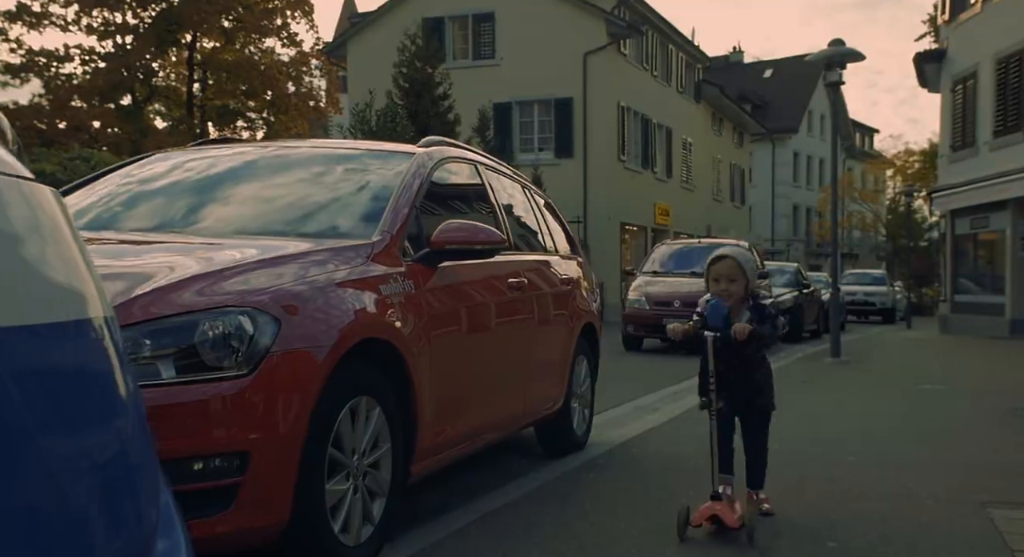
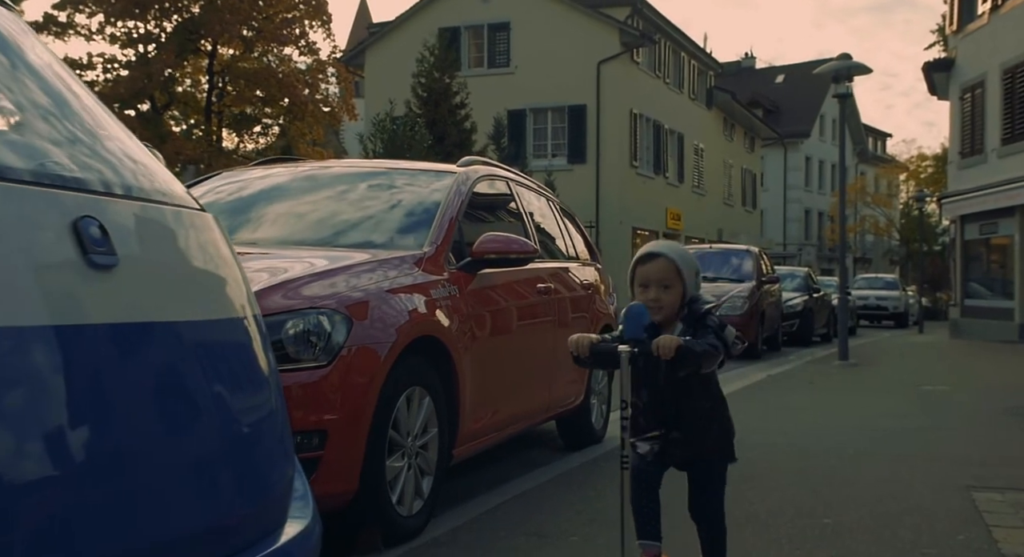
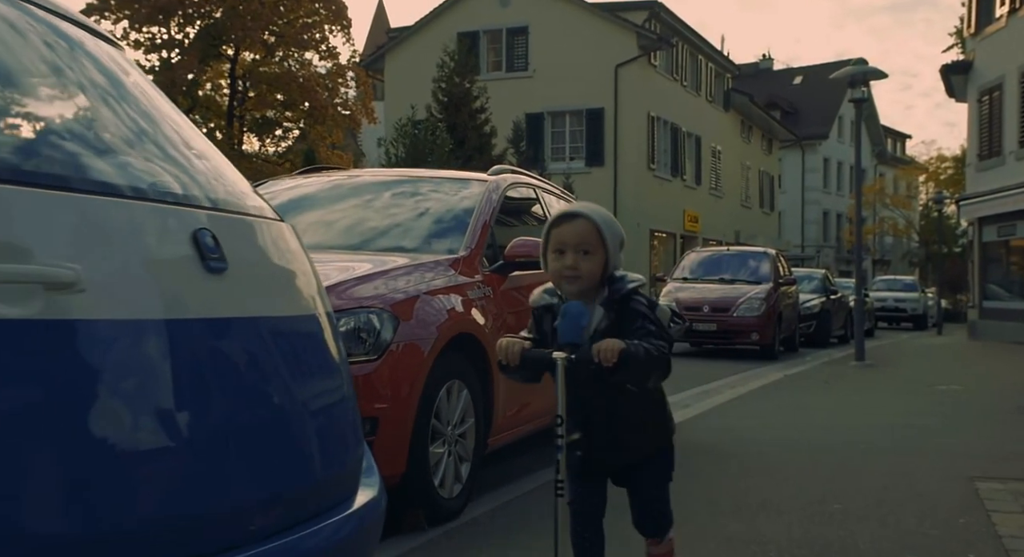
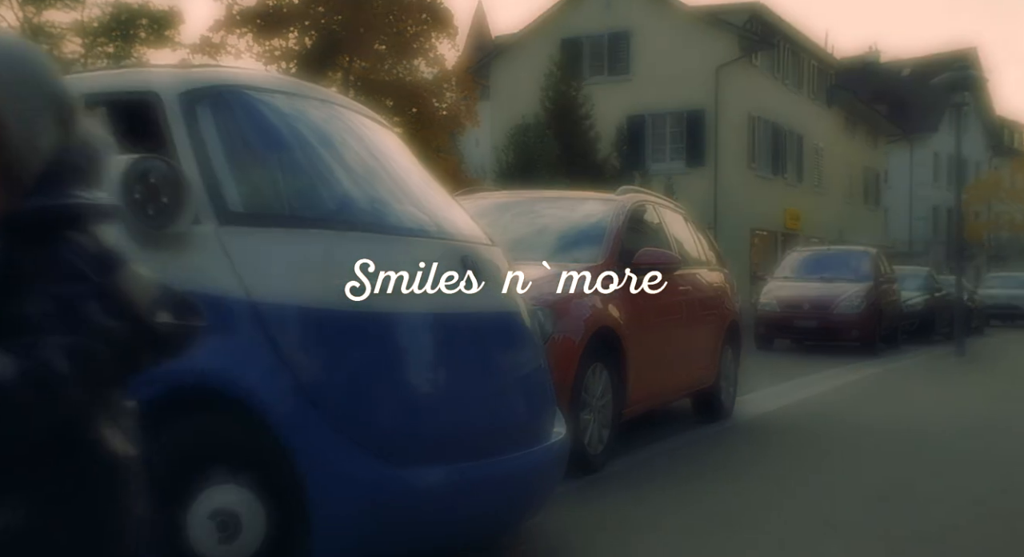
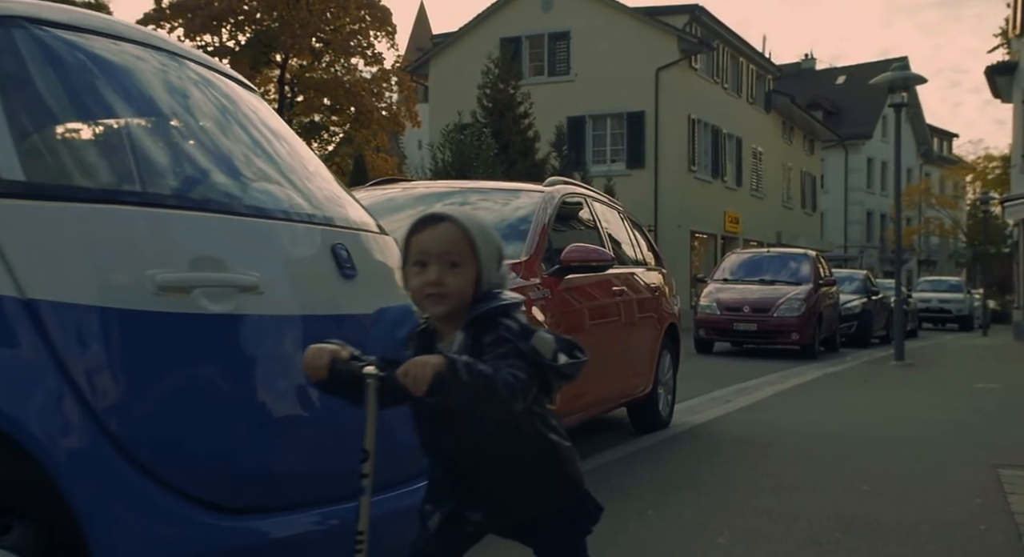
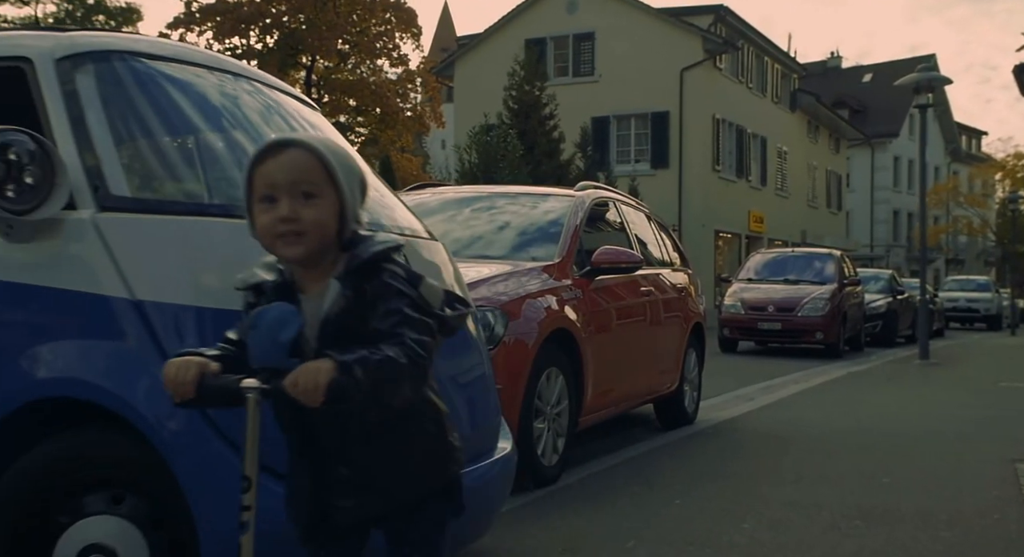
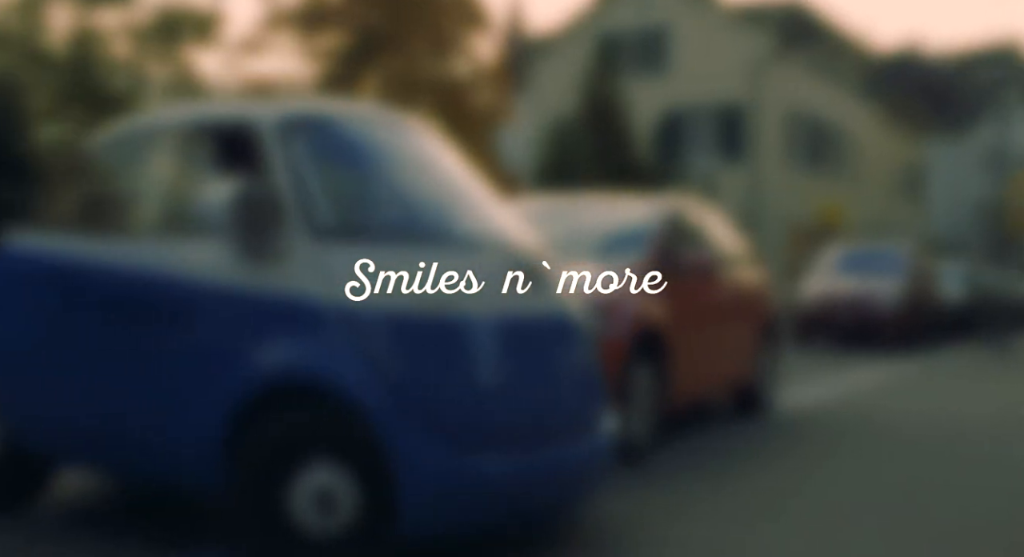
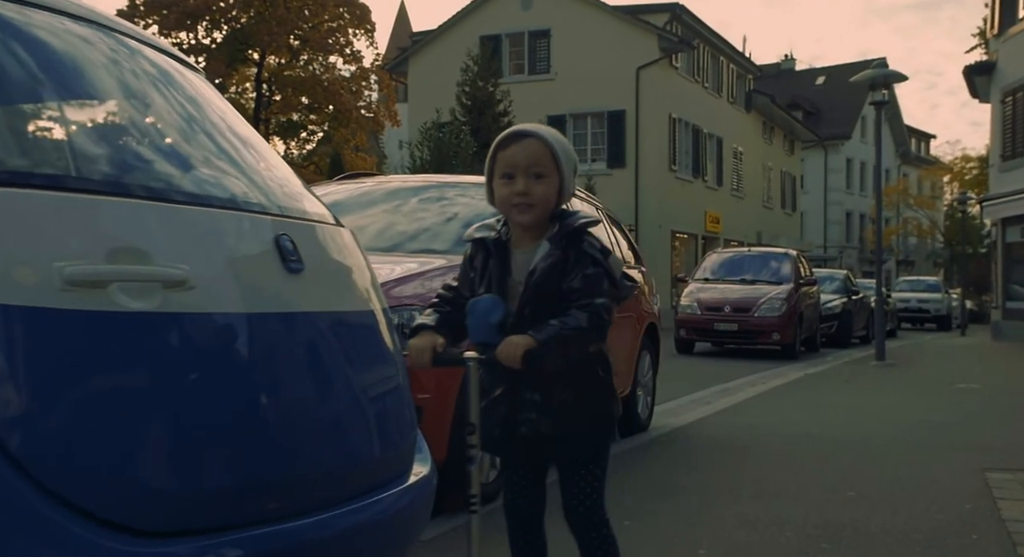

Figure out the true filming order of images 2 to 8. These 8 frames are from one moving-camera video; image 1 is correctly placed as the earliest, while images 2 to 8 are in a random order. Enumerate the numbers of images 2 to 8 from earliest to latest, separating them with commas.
2, 3, 8, 5, 6, 4, 7
